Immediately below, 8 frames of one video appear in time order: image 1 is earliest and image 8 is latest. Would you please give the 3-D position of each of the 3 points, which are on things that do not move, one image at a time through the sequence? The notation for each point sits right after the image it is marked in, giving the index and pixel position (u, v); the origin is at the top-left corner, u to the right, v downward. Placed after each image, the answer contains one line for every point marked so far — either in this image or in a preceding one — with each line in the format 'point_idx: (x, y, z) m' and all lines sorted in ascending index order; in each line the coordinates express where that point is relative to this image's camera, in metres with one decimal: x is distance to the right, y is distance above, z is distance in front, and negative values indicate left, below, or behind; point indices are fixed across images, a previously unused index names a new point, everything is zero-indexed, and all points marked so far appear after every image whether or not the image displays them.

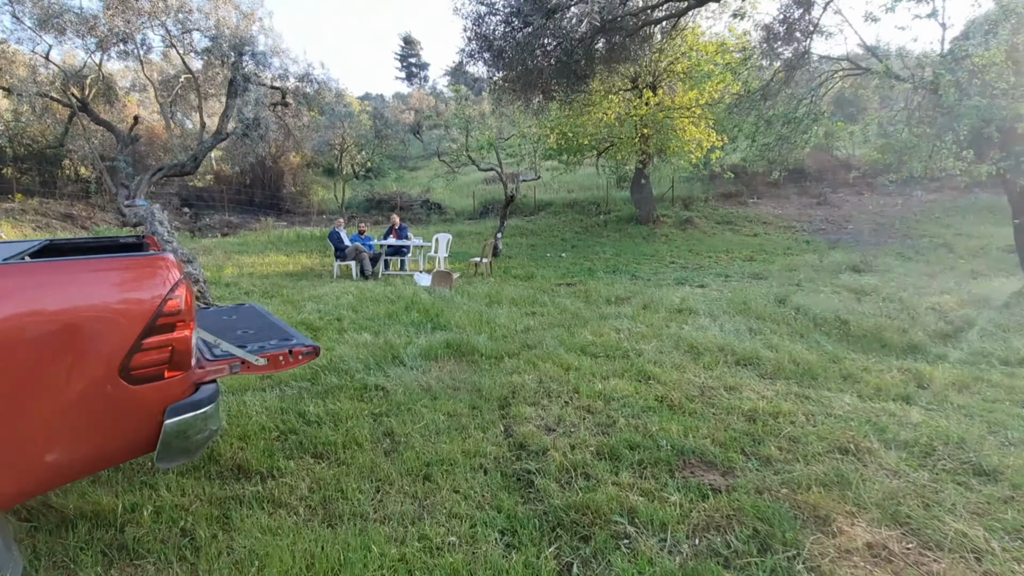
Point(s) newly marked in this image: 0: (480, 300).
0: (-0.5, -0.2, +8.5) m
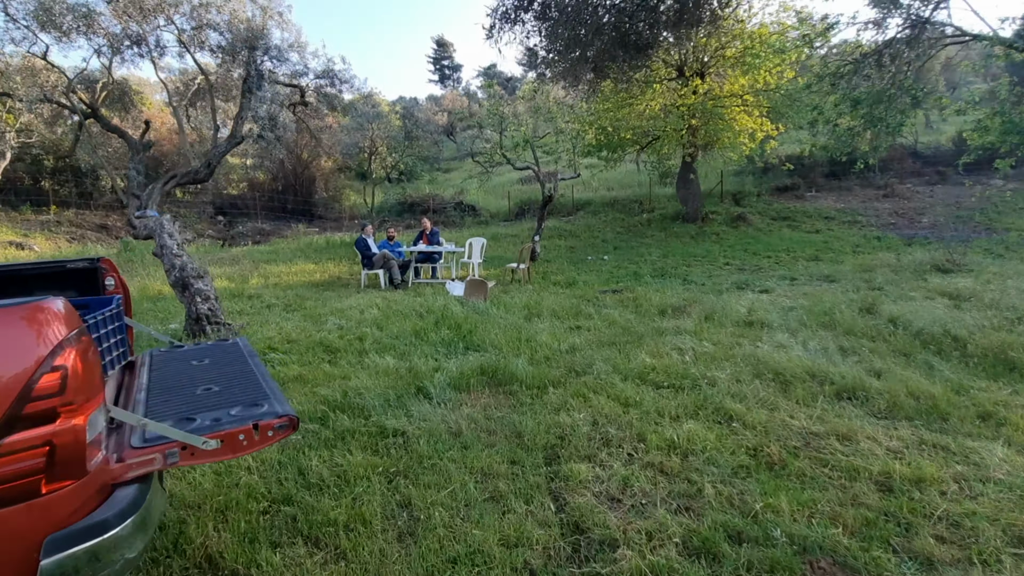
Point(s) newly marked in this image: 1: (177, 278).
0: (+0.1, -0.4, +7.6) m
1: (-4.1, +0.1, +6.3) m
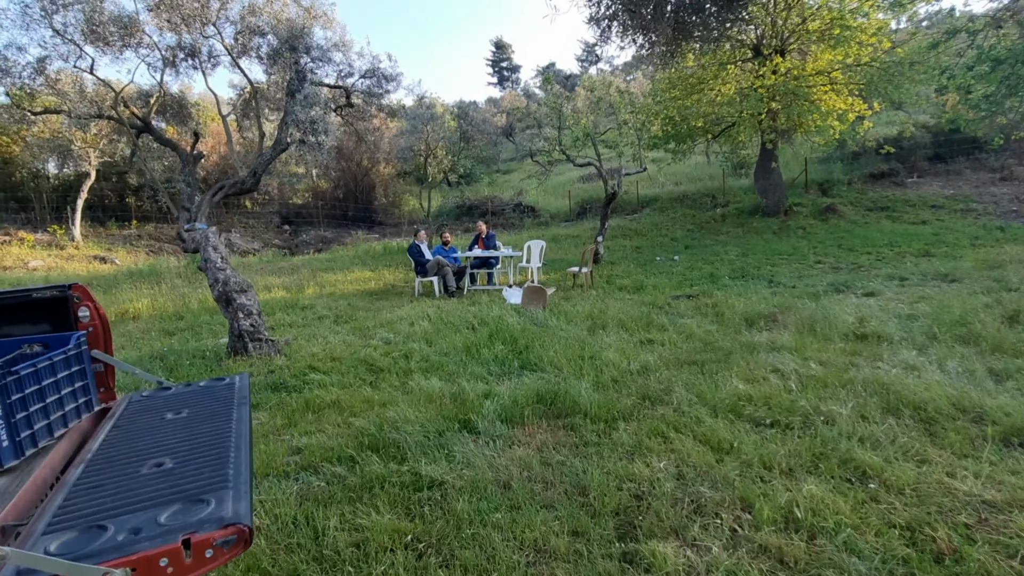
0: (+0.9, -0.5, +6.9) m
1: (-3.4, -0.1, +6.0) m
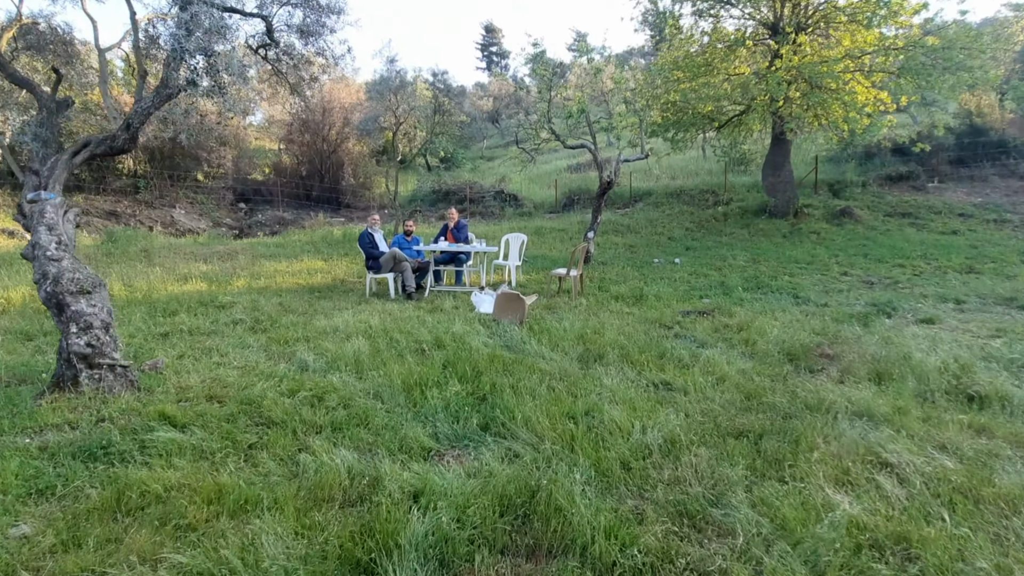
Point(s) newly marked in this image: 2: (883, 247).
0: (+0.6, -0.6, +5.1) m
1: (-3.7, 0.0, +4.1) m
2: (+8.0, +0.9, +11.1) m
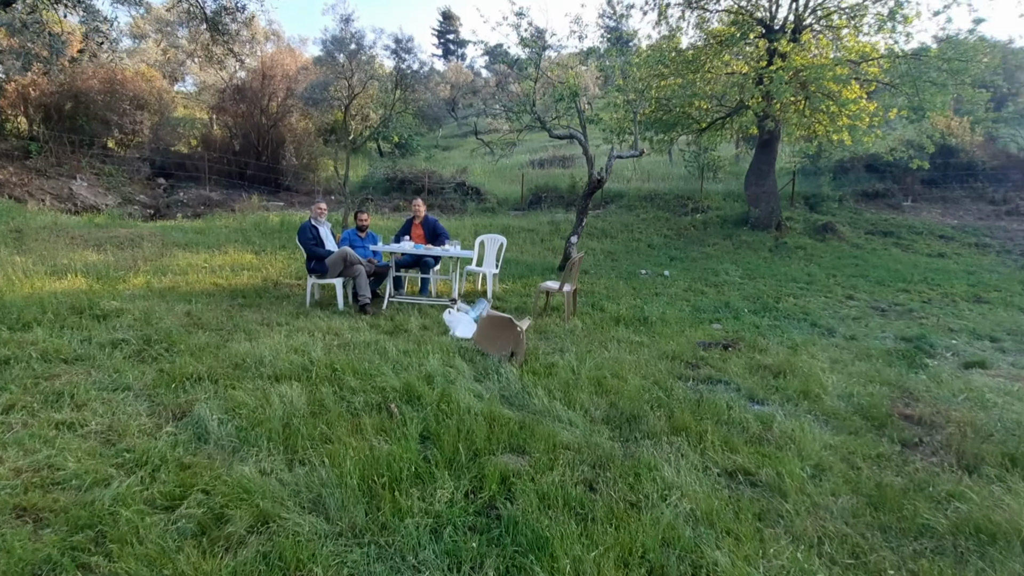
0: (+0.6, -0.9, +3.7) m
1: (-3.5, -0.1, +2.3) m
2: (+7.4, +0.4, +10.5) m
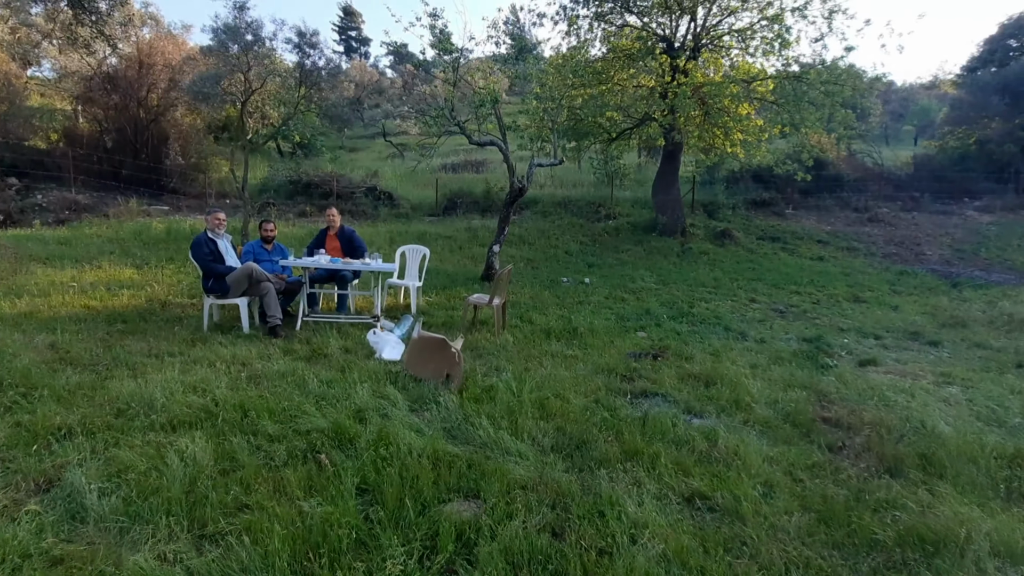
0: (+0.2, -1.0, +3.6) m
1: (-3.6, -0.3, +1.4) m
2: (+5.7, +0.4, +11.3) m
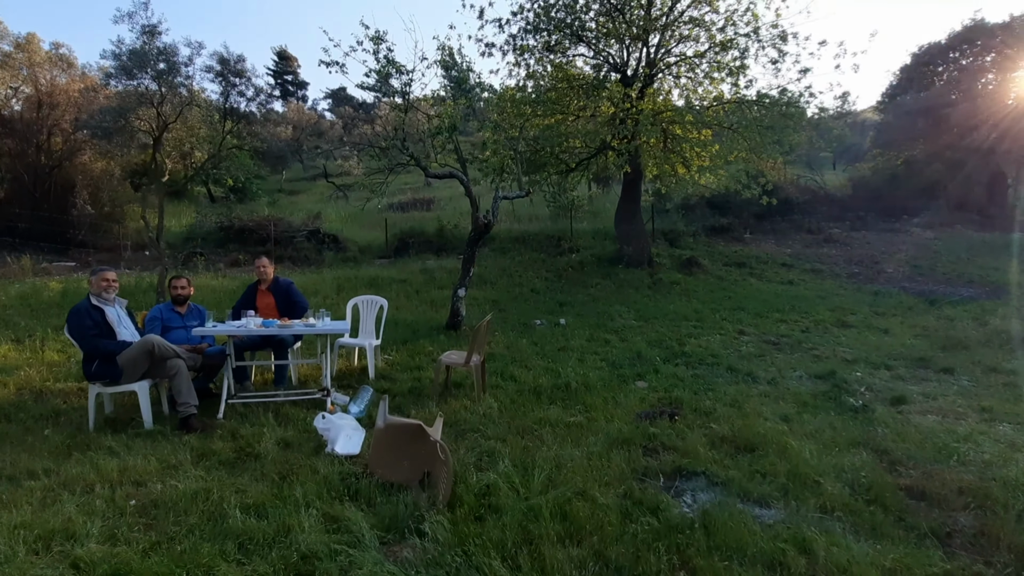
0: (+0.3, -1.3, +2.5) m
1: (-3.3, -0.7, 0.0) m
2: (+5.0, -0.2, +10.8) m
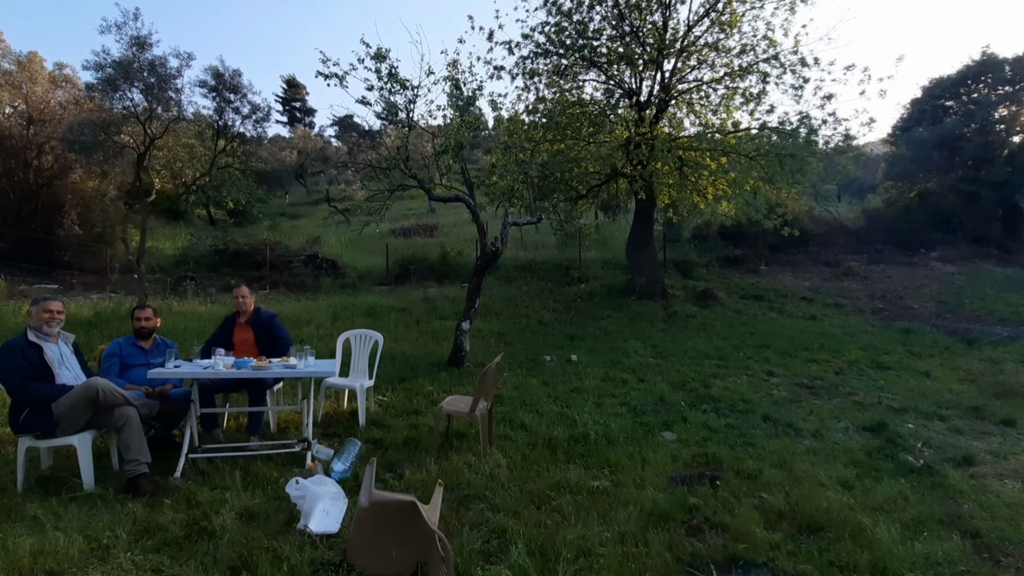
0: (+0.4, -1.5, +1.7) m
1: (-3.2, -0.8, -0.7) m
2: (+5.1, -0.9, +10.1) m
